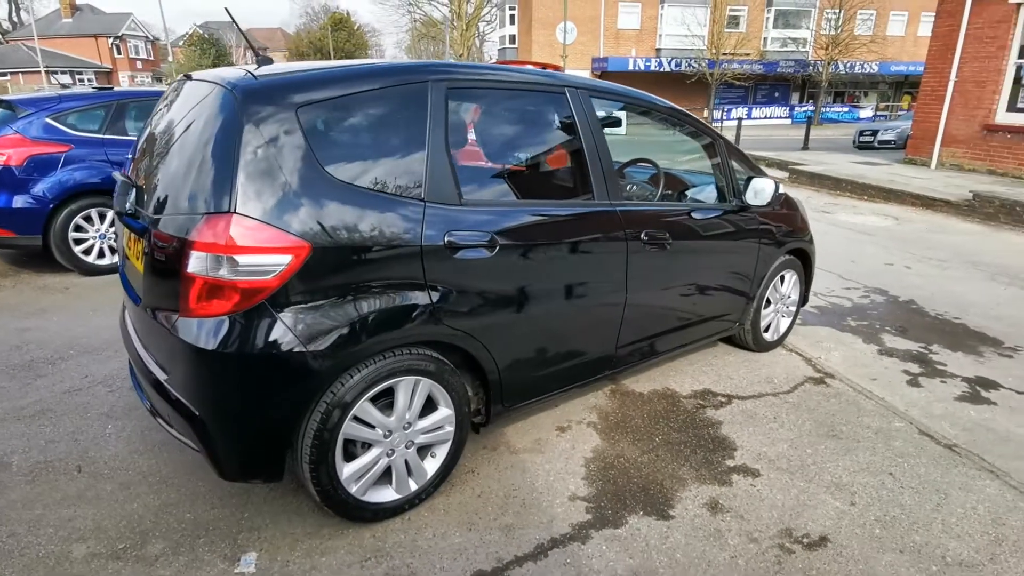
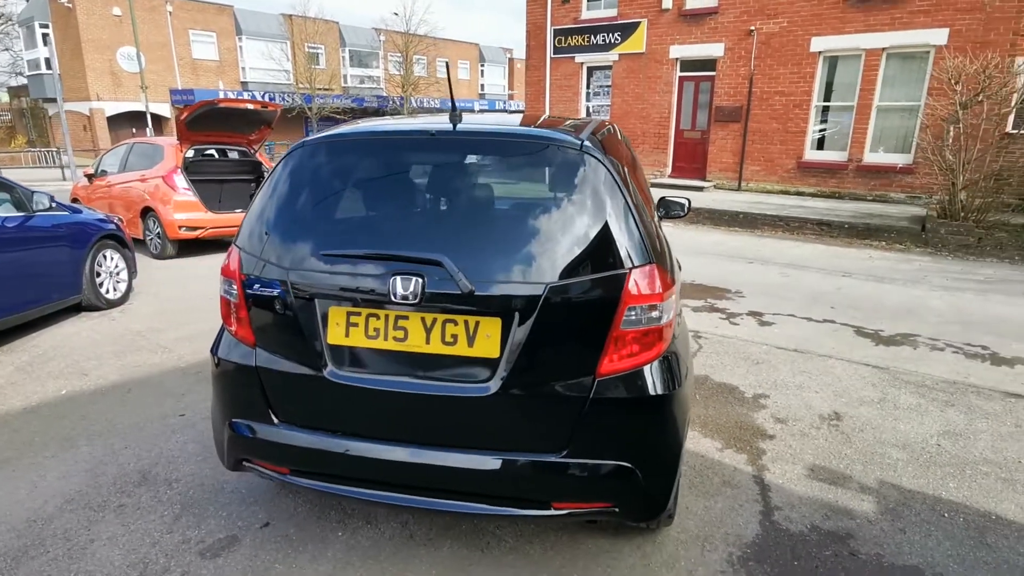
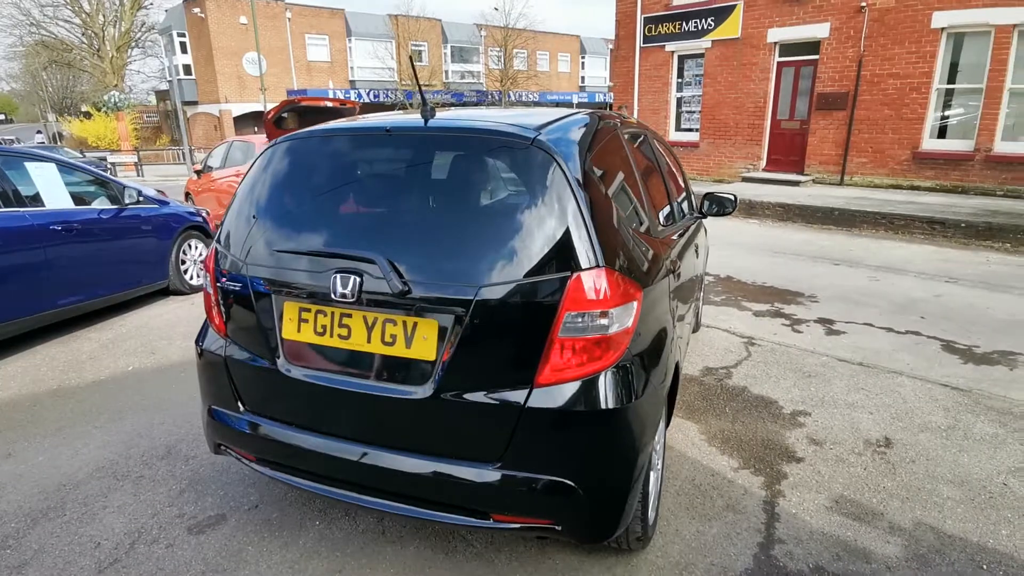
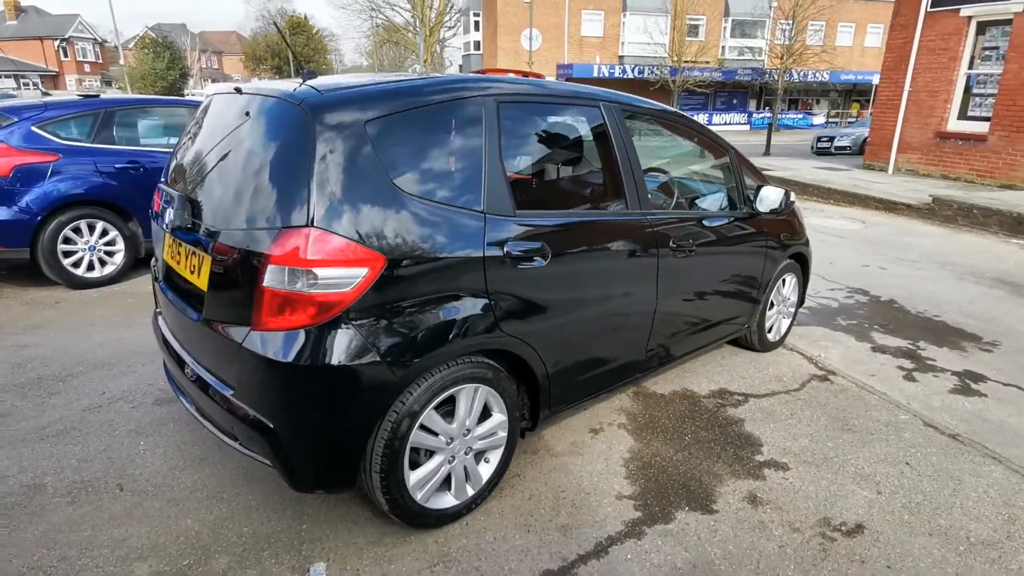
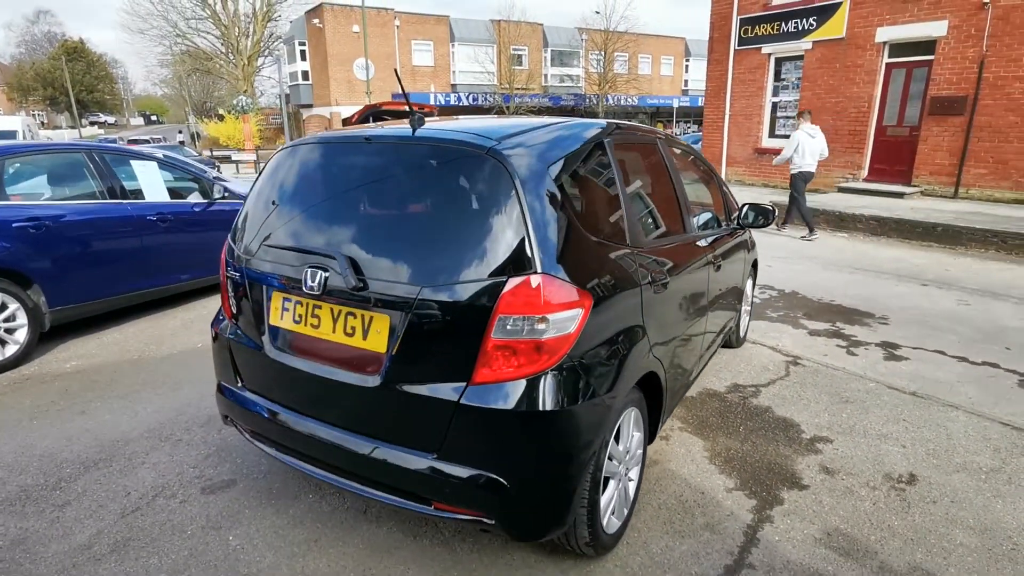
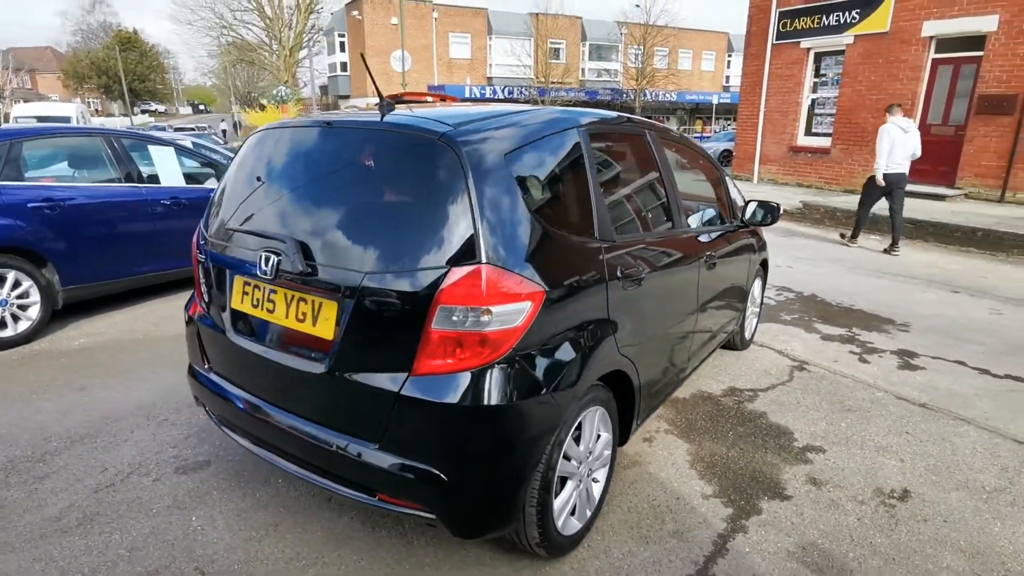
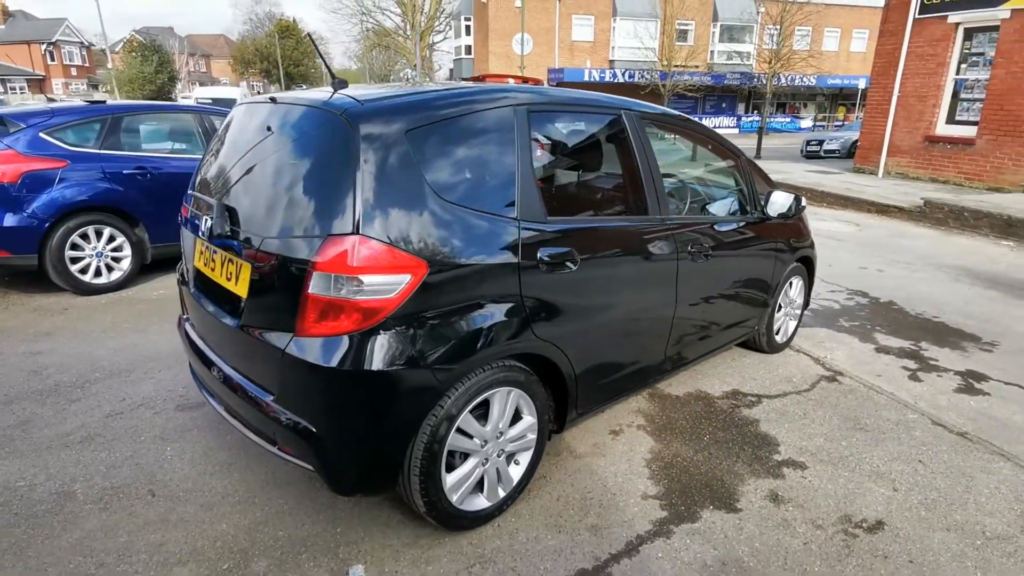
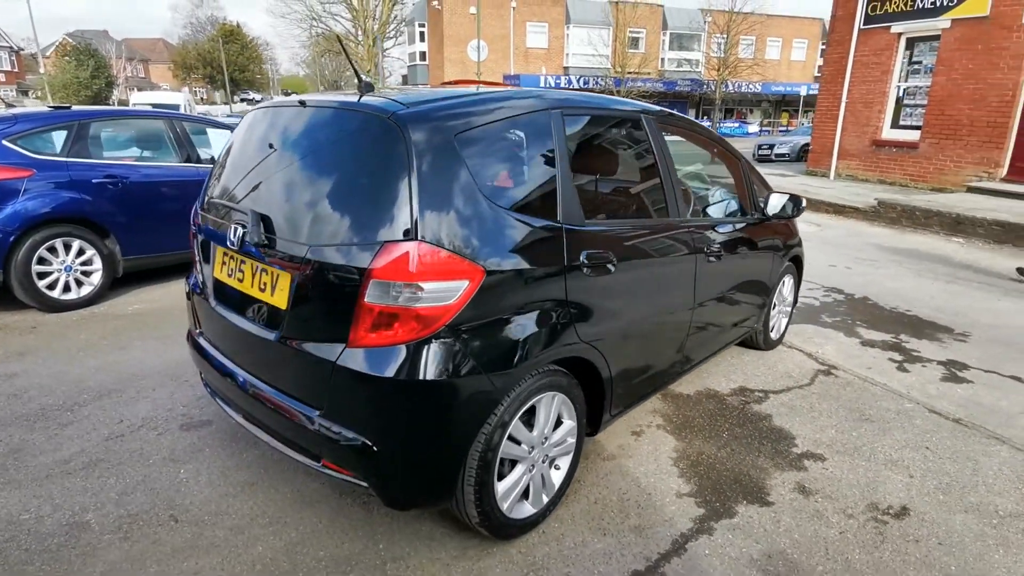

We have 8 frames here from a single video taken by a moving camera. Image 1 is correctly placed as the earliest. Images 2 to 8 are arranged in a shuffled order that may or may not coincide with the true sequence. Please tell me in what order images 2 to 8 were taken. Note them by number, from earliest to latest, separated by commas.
4, 7, 8, 6, 5, 3, 2
